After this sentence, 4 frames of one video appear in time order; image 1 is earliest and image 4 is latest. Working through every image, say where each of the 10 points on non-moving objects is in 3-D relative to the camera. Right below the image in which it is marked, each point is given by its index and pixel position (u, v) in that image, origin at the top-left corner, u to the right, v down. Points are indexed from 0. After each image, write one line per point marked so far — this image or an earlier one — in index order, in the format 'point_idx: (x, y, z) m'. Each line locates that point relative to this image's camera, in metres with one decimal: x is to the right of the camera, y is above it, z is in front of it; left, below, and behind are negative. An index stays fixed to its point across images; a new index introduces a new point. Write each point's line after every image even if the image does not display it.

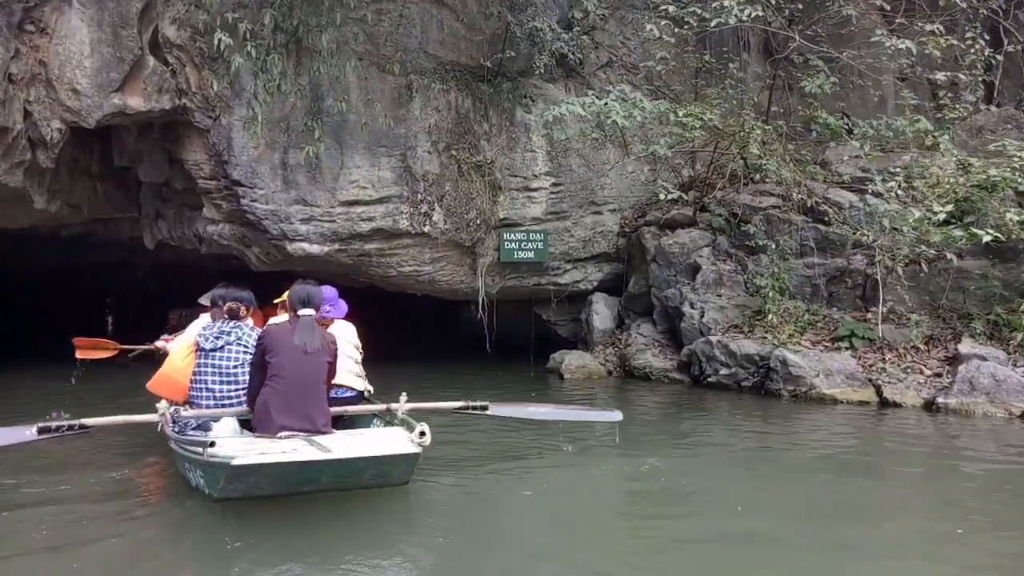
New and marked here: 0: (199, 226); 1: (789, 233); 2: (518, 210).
0: (-4.9, +1.0, +11.6) m
1: (+3.7, +0.7, +10.1) m
2: (+0.1, +1.2, +11.4) m
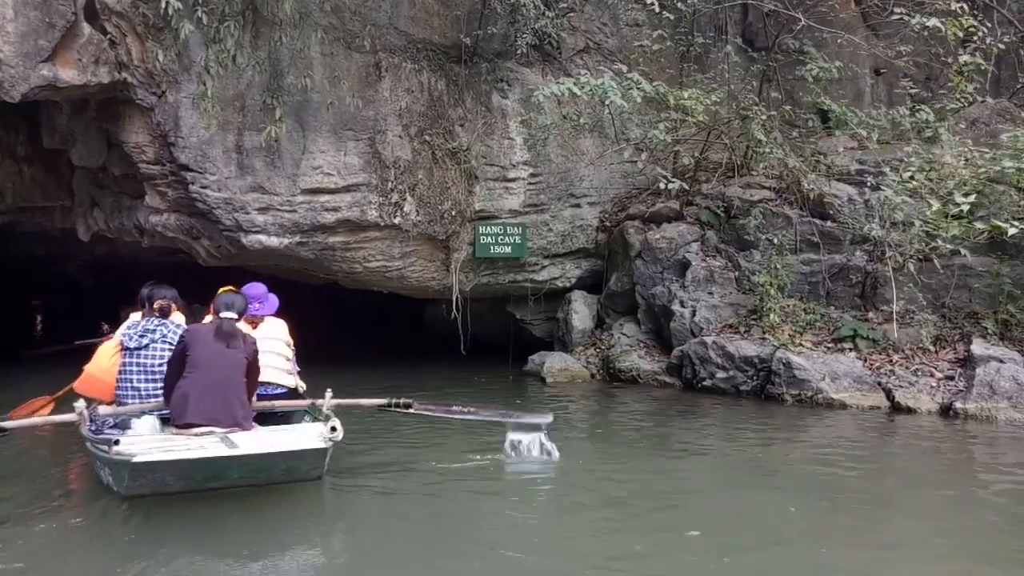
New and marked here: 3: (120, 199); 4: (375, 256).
0: (-5.3, +1.0, +10.5) m
1: (+3.4, +0.8, +9.6) m
2: (-0.2, +1.2, +10.6) m
3: (-5.8, +1.3, +11.0) m
4: (-1.9, +0.4, +10.1) m
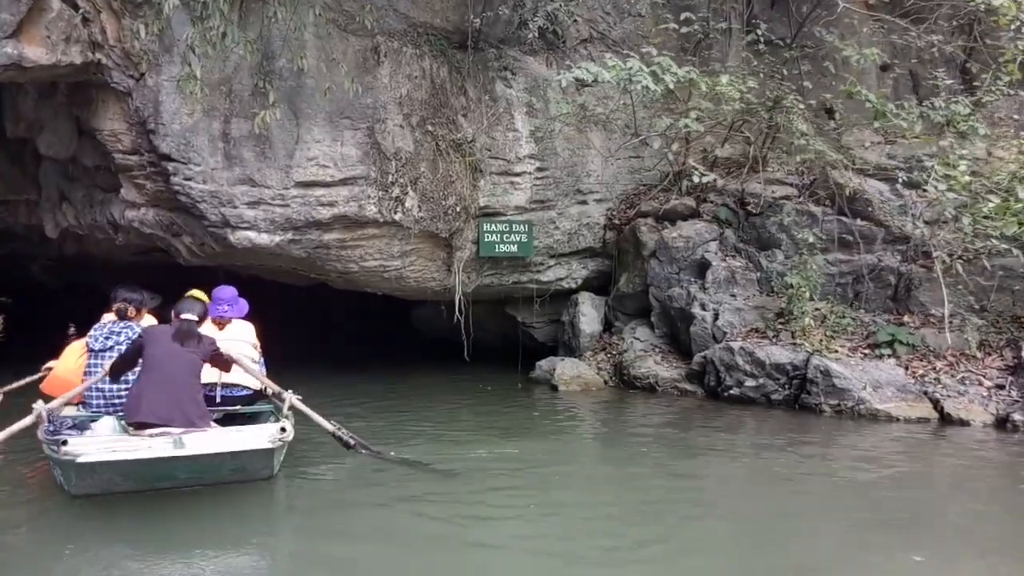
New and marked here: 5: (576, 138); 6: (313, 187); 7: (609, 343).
0: (-5.2, +1.0, +9.7) m
1: (+3.6, +0.7, +9.0) m
2: (-0.2, +1.2, +10.0) m
3: (-5.7, +1.3, +10.1) m
4: (-1.8, +0.4, +9.4) m
5: (+0.9, +2.1, +10.7) m
6: (-2.3, +1.2, +8.6) m
7: (+1.3, -0.8, +10.3) m
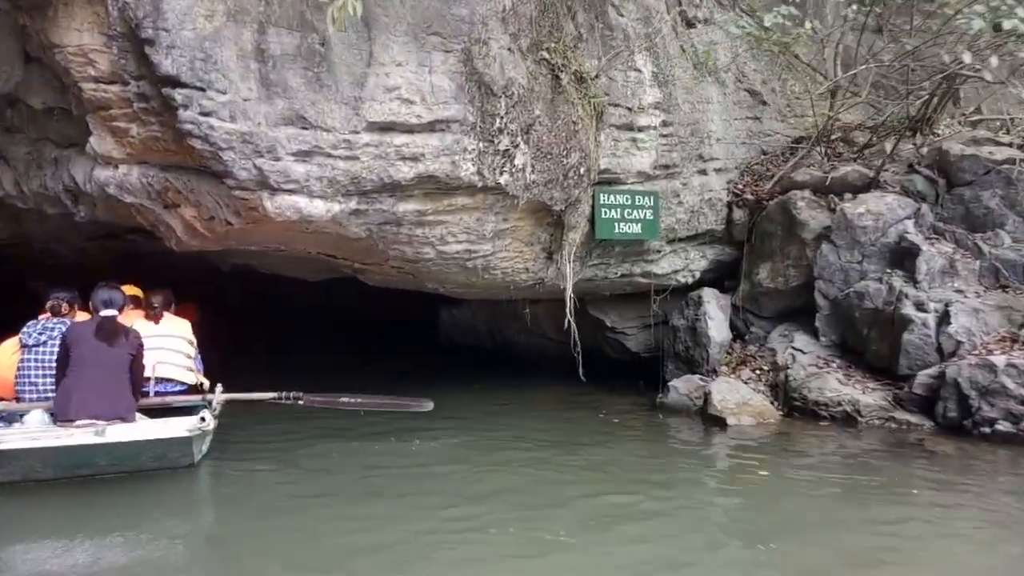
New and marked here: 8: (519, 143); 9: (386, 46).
0: (-3.9, +1.0, +6.7) m
1: (+4.9, +0.8, +6.7) m
2: (+1.1, +1.3, +7.4) m
3: (-4.5, +1.3, +7.1) m
4: (-0.5, +0.5, +6.7) m
5: (+2.0, +2.2, +8.2) m
6: (-1.0, +1.2, +5.9) m
7: (+2.5, -0.7, +7.8) m
8: (0.0, +1.2, +6.4) m
9: (-1.0, +1.9, +5.8) m
